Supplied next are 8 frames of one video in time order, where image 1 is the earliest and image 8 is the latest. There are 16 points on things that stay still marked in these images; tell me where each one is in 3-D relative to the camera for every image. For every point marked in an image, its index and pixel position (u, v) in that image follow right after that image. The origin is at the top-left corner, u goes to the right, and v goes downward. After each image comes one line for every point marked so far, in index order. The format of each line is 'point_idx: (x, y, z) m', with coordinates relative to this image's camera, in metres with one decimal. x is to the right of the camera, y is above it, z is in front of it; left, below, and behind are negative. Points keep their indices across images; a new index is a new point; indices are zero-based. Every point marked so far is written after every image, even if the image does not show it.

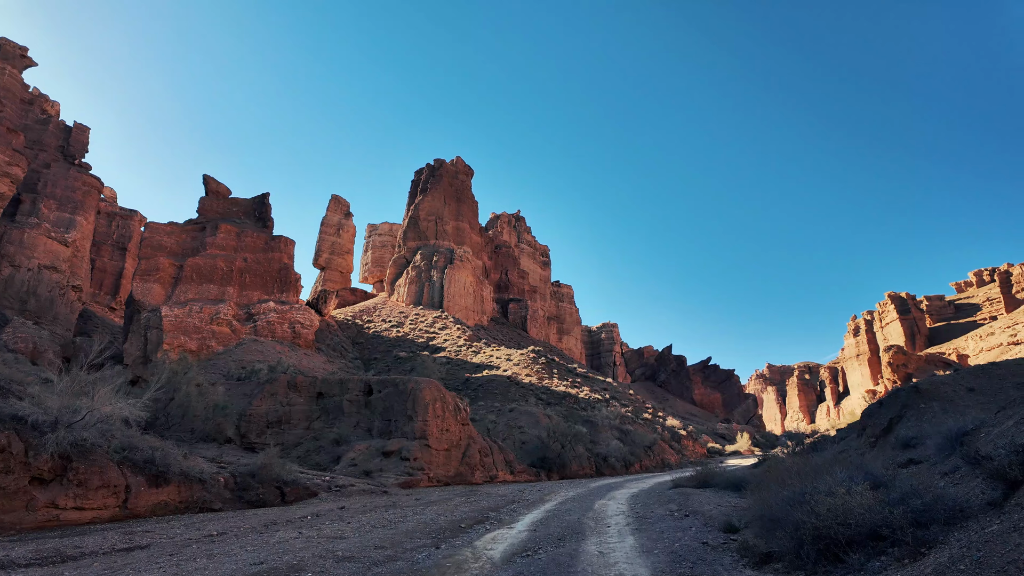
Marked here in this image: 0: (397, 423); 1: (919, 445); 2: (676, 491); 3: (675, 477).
0: (-4.7, -5.8, +19.8) m
1: (+6.6, -2.6, +7.5) m
2: (+4.4, -5.4, +12.4) m
3: (+6.1, -7.2, +17.5) m
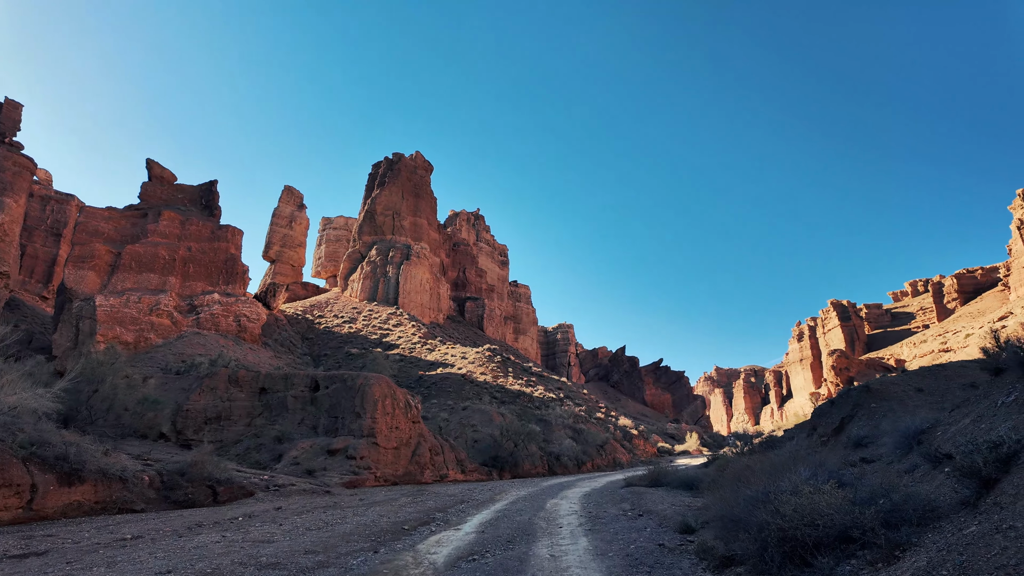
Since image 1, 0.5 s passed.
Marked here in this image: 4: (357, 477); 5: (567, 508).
0: (-6.7, -5.4, +18.8) m
1: (+5.8, -2.6, +7.6) m
2: (+3.1, -5.3, +12.3) m
3: (+4.3, -7.1, +17.5) m
4: (-5.4, -6.7, +16.6) m
5: (+1.1, -4.5, +9.5) m
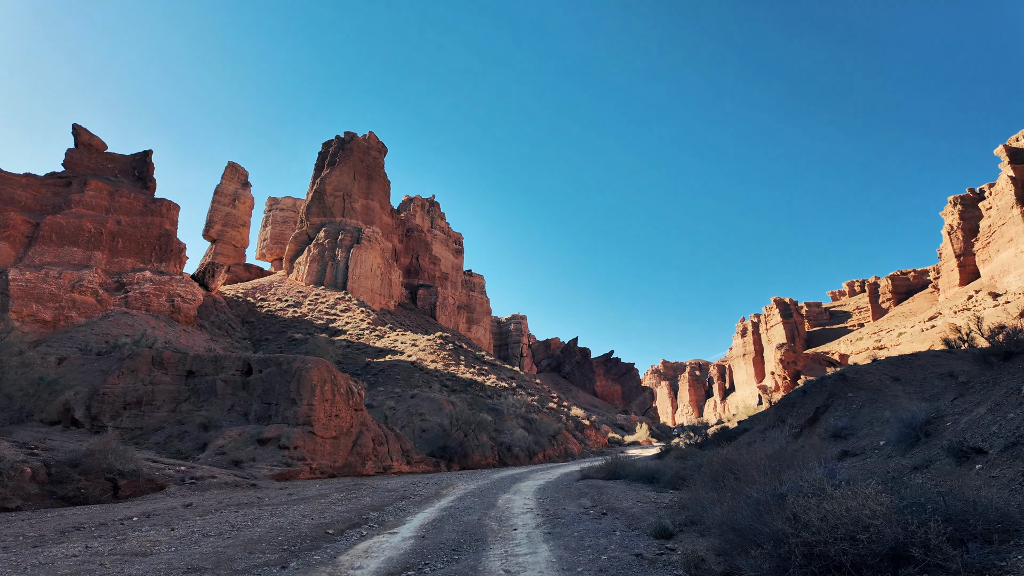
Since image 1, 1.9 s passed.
0: (-8.5, -4.3, +17.1) m
1: (+5.1, -2.3, +7.0) m
2: (+1.8, -4.8, +11.5) m
3: (+2.5, -6.5, +16.8) m
4: (-7.1, -5.8, +14.9) m
5: (+0.2, -4.0, +8.5) m
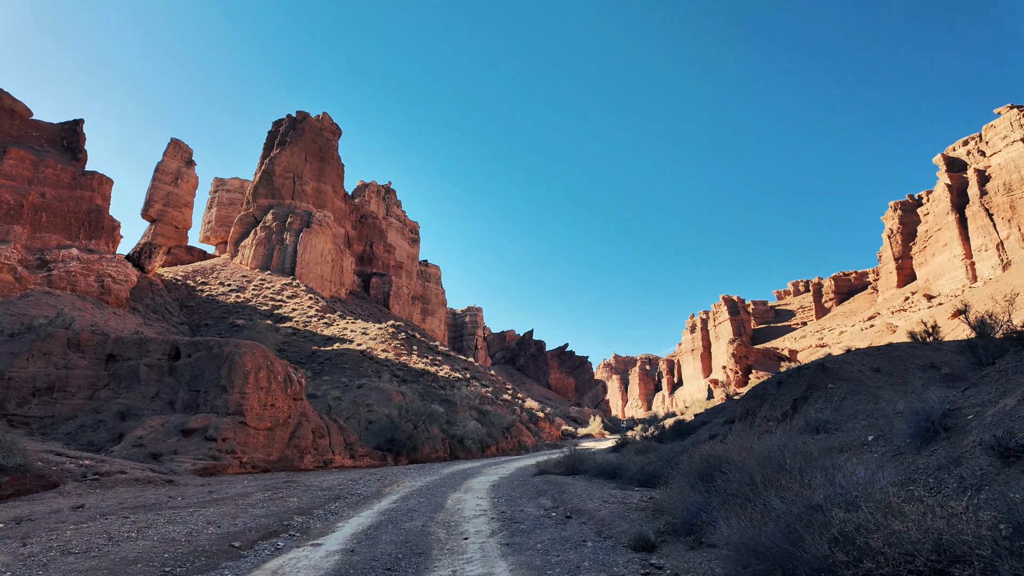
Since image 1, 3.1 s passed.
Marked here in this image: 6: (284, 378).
0: (-10.1, -3.5, +15.2) m
1: (+4.5, -2.0, +6.4) m
2: (+0.7, -4.3, +10.6) m
3: (+0.8, -6.0, +16.0) m
4: (-8.5, -5.0, +13.2) m
5: (-0.6, -3.5, +7.5) m
6: (-8.2, -3.2, +16.7) m
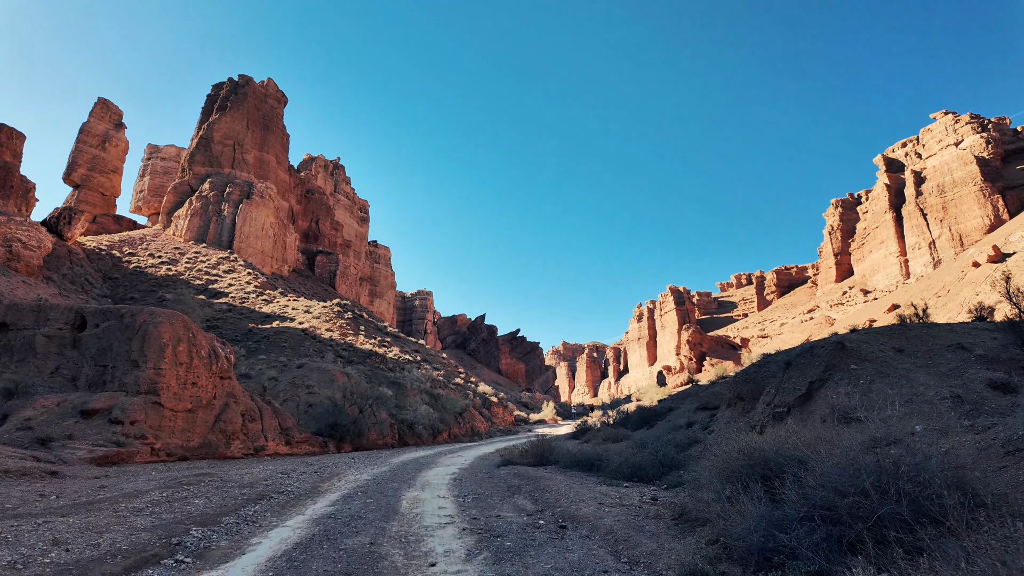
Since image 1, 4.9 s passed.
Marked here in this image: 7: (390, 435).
0: (-11.2, -2.2, +12.7) m
1: (+4.3, -1.5, +5.4) m
2: (0.0, -3.6, +9.2) m
3: (-0.5, -5.1, +14.6) m
4: (-9.5, -3.9, +10.9) m
5: (-1.0, -2.9, +6.0) m
6: (-9.4, -2.0, +14.3) m
7: (-5.1, -6.2, +19.7) m
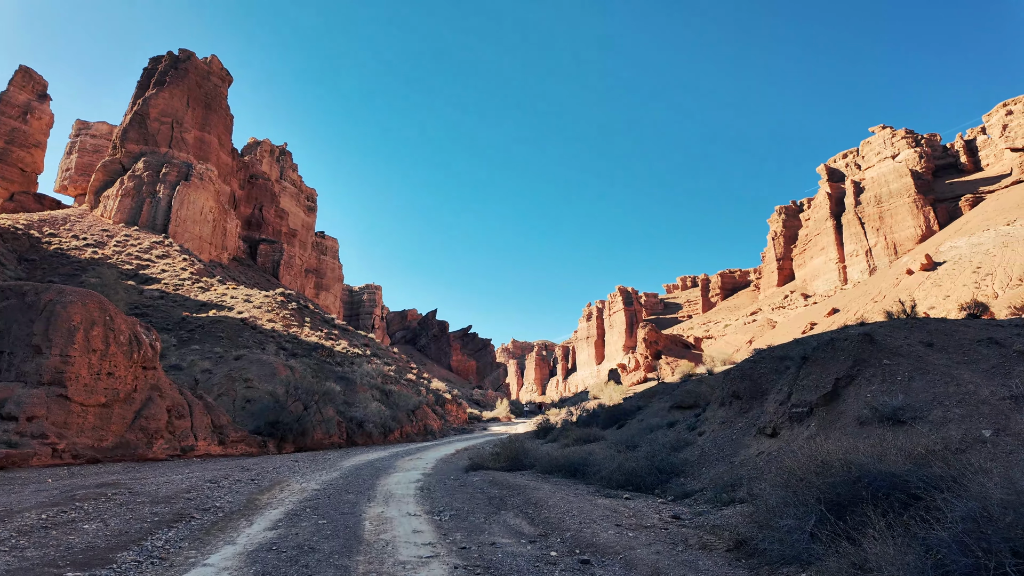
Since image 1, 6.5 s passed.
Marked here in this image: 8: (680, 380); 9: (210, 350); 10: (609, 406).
0: (-11.8, -1.5, +10.3) m
1: (+4.3, -1.4, +4.7) m
2: (-0.5, -3.3, +8.1) m
3: (-1.6, -4.7, +13.4) m
4: (-10.0, -3.3, +8.8) m
5: (-1.0, -2.5, +4.8) m
6: (-10.2, -1.3, +12.2) m
7: (-6.7, -5.6, +17.9) m
8: (+6.9, -3.9, +19.5) m
9: (-12.5, -2.5, +19.0) m
10: (+4.1, -4.8, +19.1) m
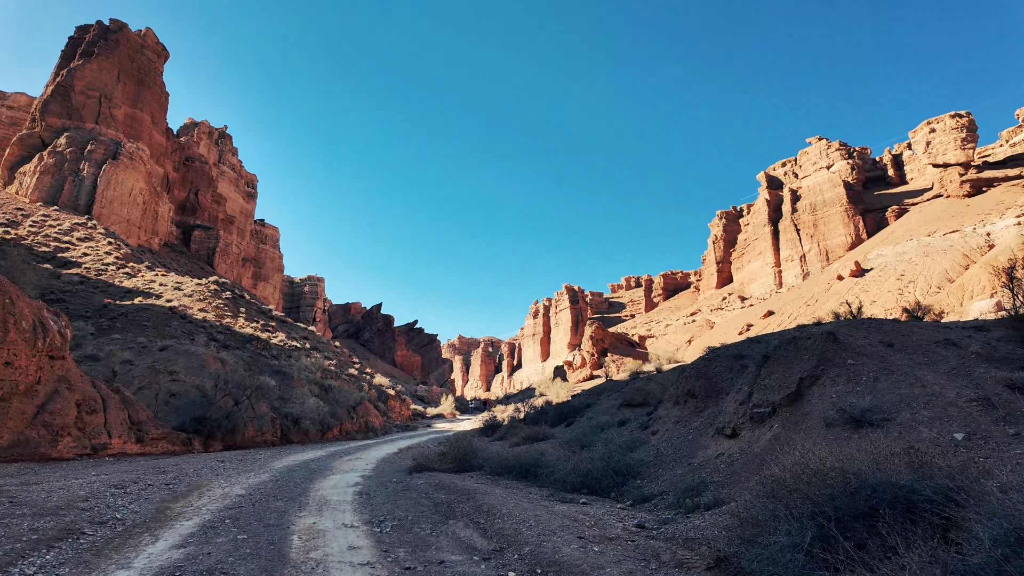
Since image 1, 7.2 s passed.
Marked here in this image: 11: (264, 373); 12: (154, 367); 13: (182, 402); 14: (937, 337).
0: (-12.7, -1.0, +8.5) m
1: (+3.9, -1.3, +4.6) m
2: (-1.2, -3.1, +7.5) m
3: (-2.9, -4.4, +12.7) m
4: (-10.8, -2.8, +7.2) m
5: (-1.5, -2.4, +4.1) m
6: (-11.3, -0.8, +10.5) m
7: (-8.5, -5.1, +16.6) m
8: (+4.9, -3.8, +19.6) m
9: (-14.3, -1.8, +17.1) m
10: (+2.1, -4.6, +19.0) m
11: (-10.5, -3.6, +19.9) m
12: (-11.7, -2.6, +15.0) m
13: (-10.4, -3.6, +14.5) m
14: (+5.7, -0.6, +6.3) m
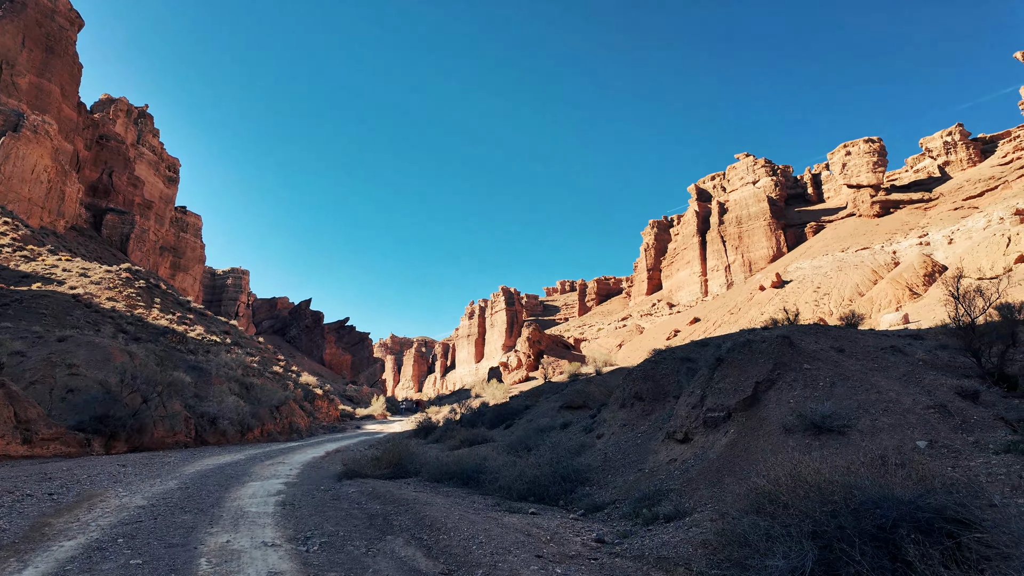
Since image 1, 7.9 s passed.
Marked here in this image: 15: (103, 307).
0: (-13.5, -0.4, +6.5) m
1: (+3.4, -1.4, +4.5) m
2: (-2.0, -2.9, +6.8) m
3: (-4.4, -4.2, +11.8) m
4: (-11.5, -2.2, +5.4) m
5: (-1.8, -2.2, +3.4) m
6: (-12.3, -0.2, +8.7) m
7: (-10.4, -4.7, +15.1) m
8: (+2.6, -3.8, +19.5) m
9: (-16.0, -1.1, +14.9) m
10: (-0.1, -4.5, +18.6) m
11: (-12.6, -3.0, +18.1) m
12: (-13.3, -2.0, +13.1) m
13: (-11.9, -3.0, +12.7) m
14: (+5.1, -0.8, +6.4) m
15: (-17.2, -0.5, +19.6) m
